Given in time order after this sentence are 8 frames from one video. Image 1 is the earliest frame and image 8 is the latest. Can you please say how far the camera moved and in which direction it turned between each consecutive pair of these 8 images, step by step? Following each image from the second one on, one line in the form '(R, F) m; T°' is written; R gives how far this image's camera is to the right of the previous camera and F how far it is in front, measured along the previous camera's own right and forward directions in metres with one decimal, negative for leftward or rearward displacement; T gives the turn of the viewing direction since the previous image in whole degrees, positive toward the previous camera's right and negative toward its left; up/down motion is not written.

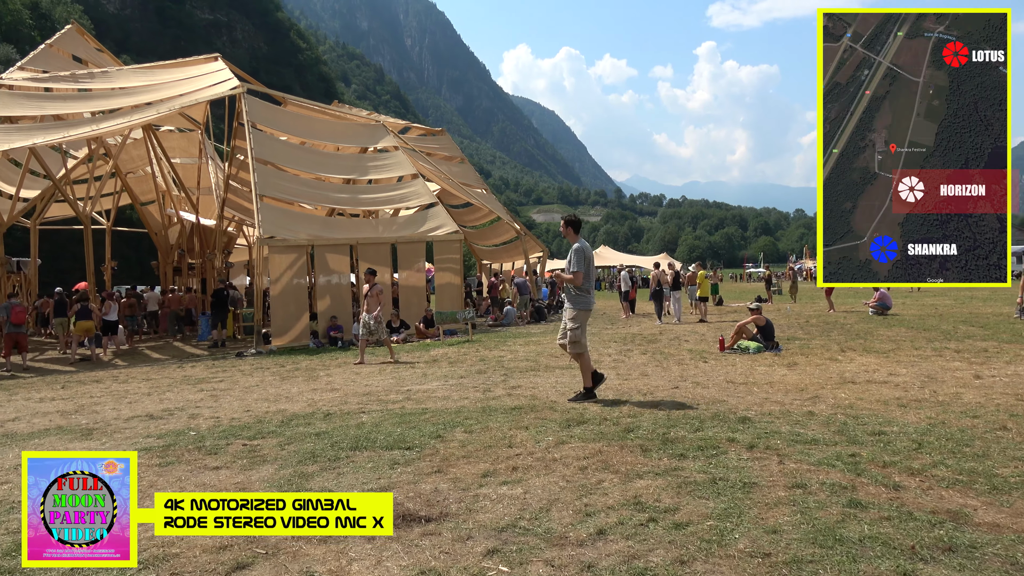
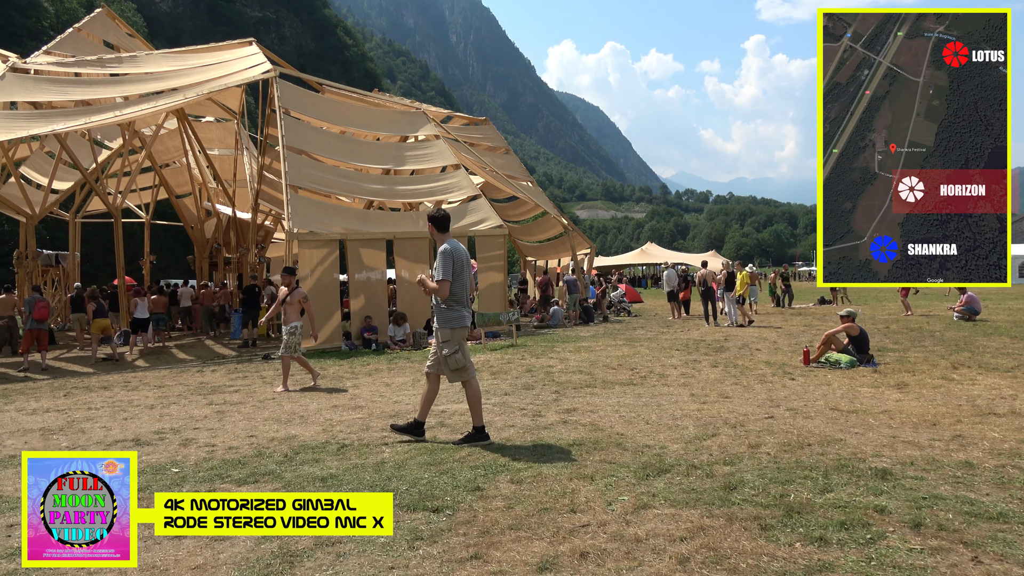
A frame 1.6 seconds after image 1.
(-0.1, +1.4) m; -3°
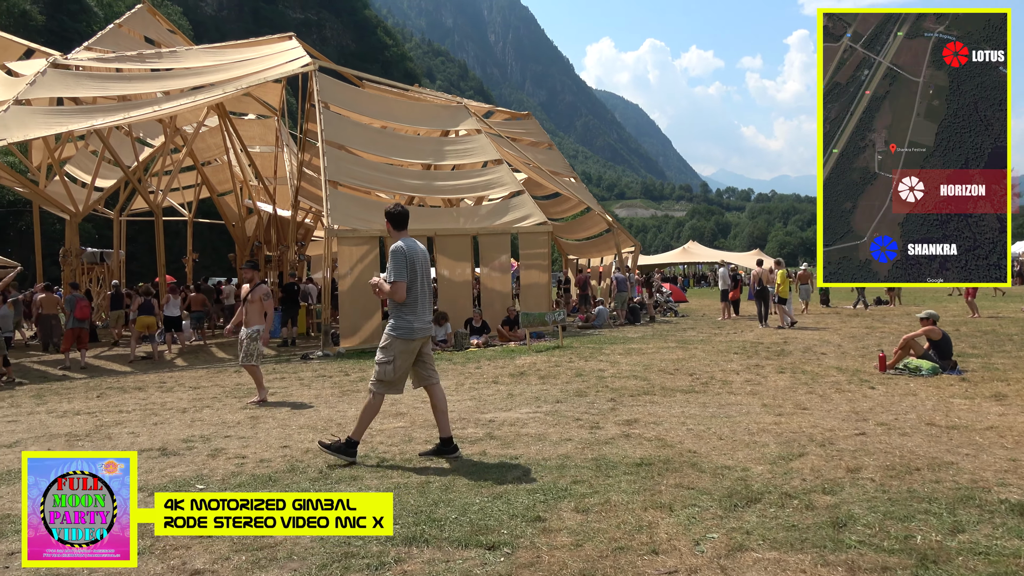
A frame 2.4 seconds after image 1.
(-0.1, +0.6) m; -3°
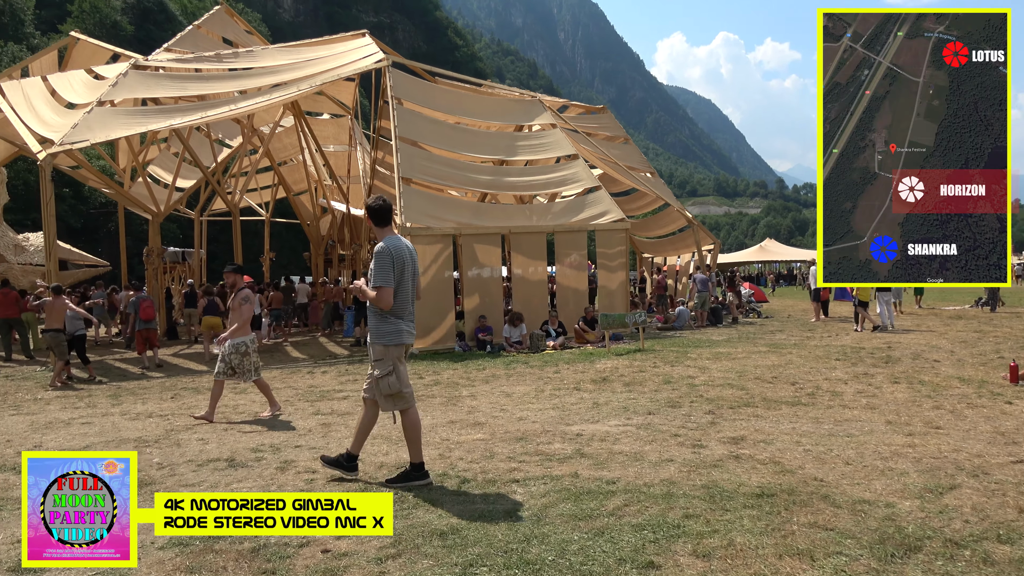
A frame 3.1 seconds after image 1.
(-0.2, +0.6) m; -5°
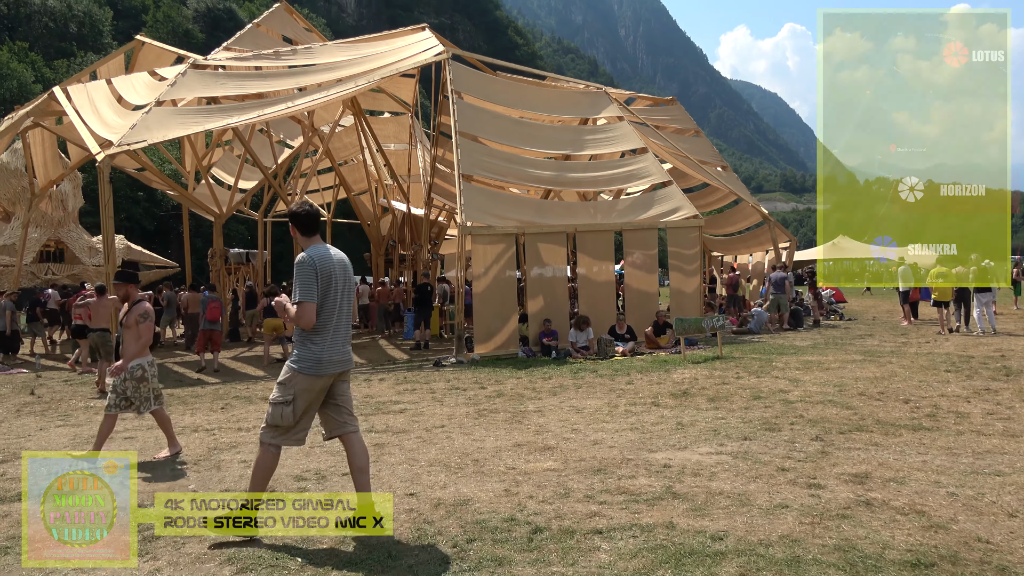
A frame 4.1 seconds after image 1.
(-0.1, +0.8) m; -5°
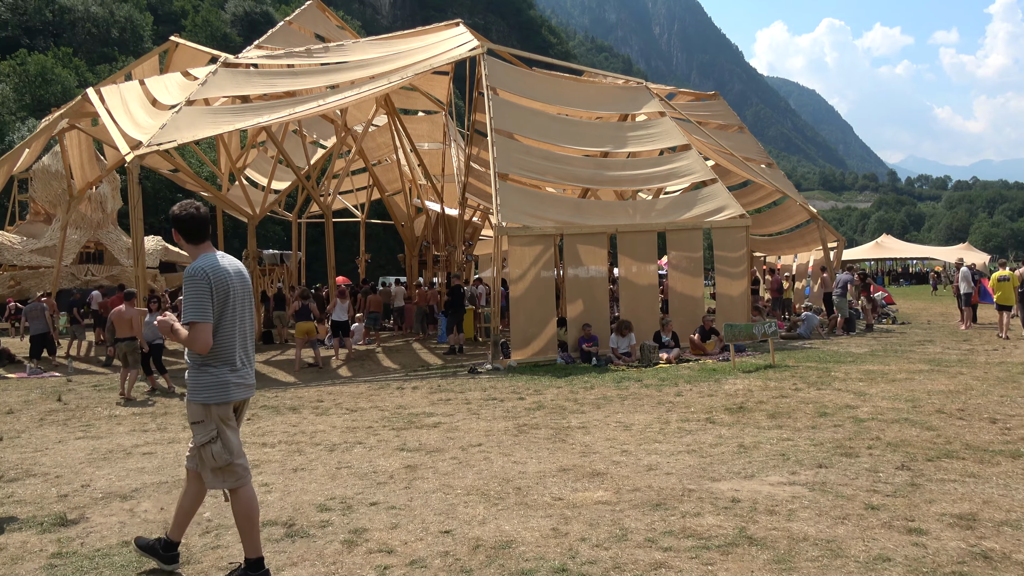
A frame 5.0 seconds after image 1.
(-0.1, +0.6) m; -3°
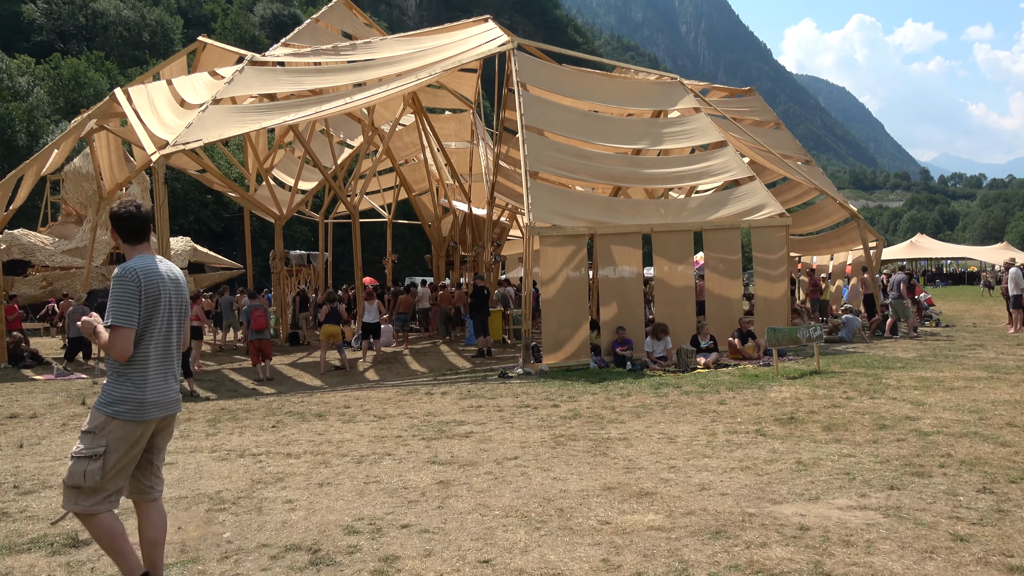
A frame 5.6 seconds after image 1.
(-0.1, +0.4) m; -2°
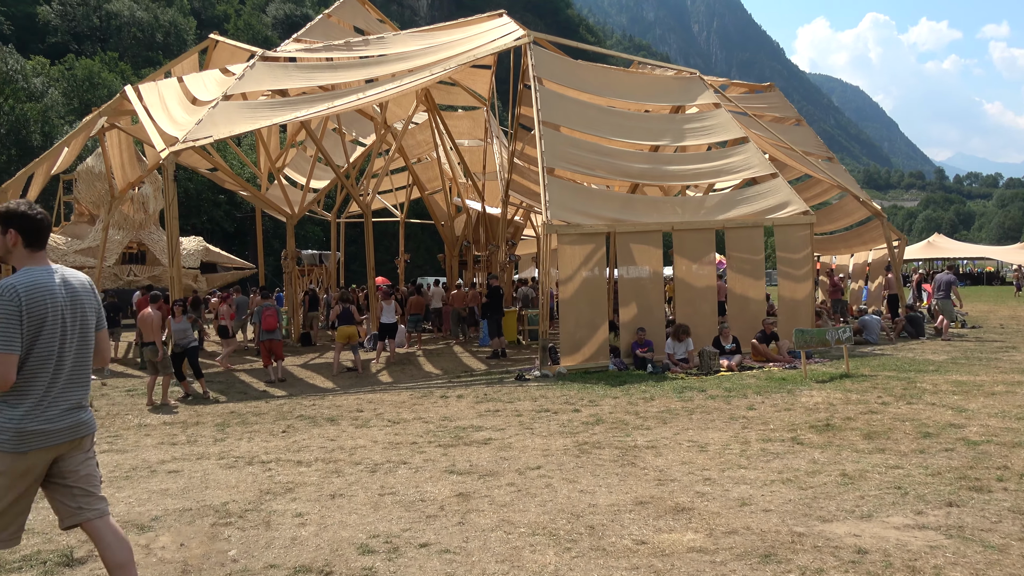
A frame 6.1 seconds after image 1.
(-0.1, +0.3) m; -1°
